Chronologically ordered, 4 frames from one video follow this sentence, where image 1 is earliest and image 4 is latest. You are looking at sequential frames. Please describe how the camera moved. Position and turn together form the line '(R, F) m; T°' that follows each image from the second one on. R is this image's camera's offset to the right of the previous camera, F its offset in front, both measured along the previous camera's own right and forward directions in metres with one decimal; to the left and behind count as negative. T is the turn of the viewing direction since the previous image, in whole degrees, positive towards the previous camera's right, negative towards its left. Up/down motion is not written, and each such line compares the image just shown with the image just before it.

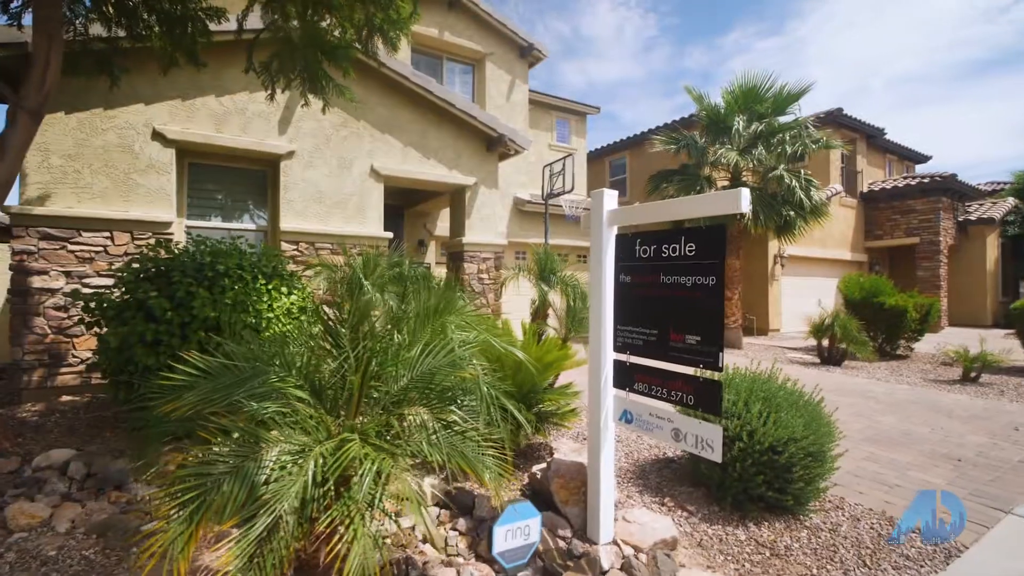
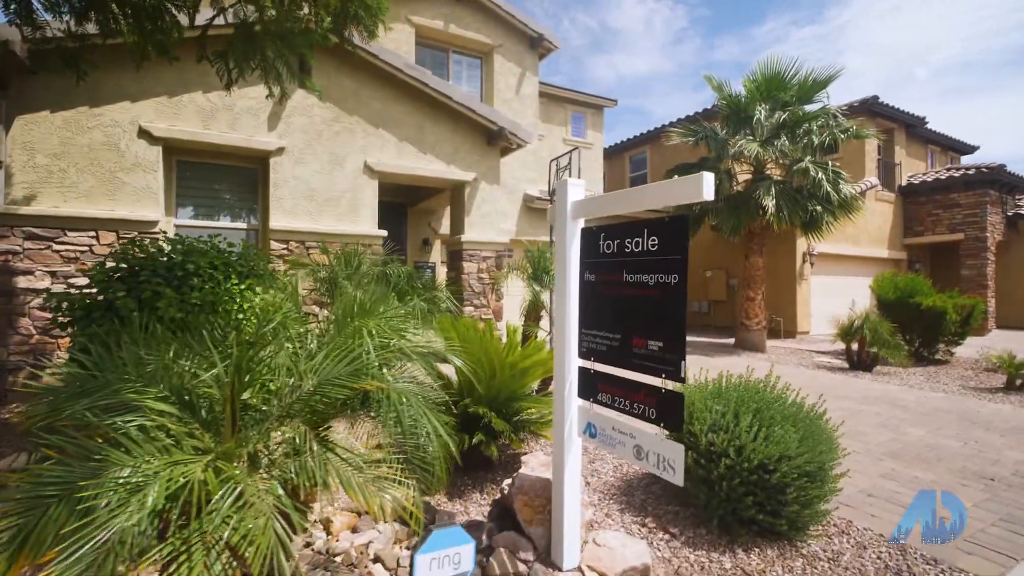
(+0.6, +0.4) m; -4°
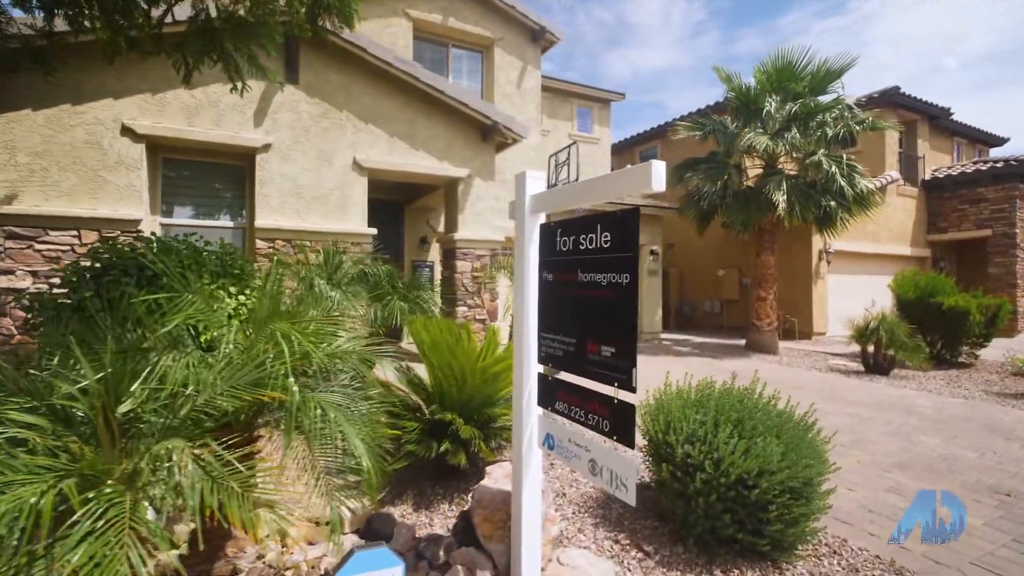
(+0.4, +0.3) m; -2°
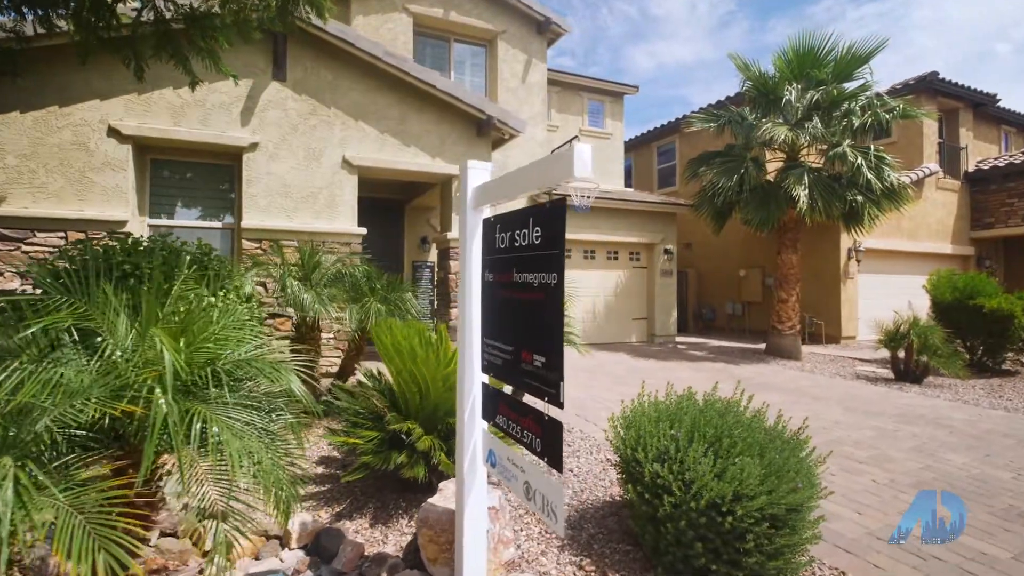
(+0.6, +0.3) m; -4°
